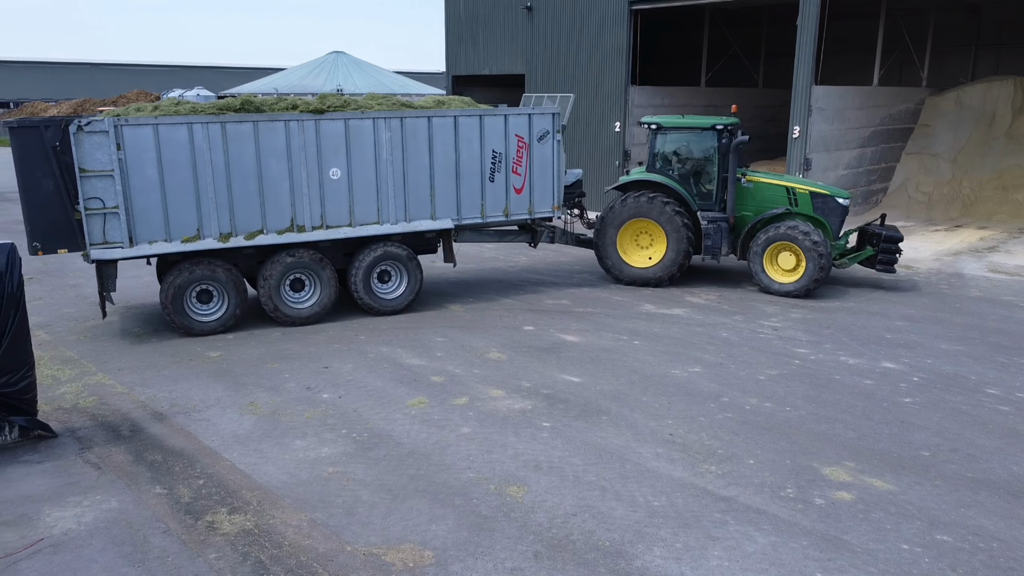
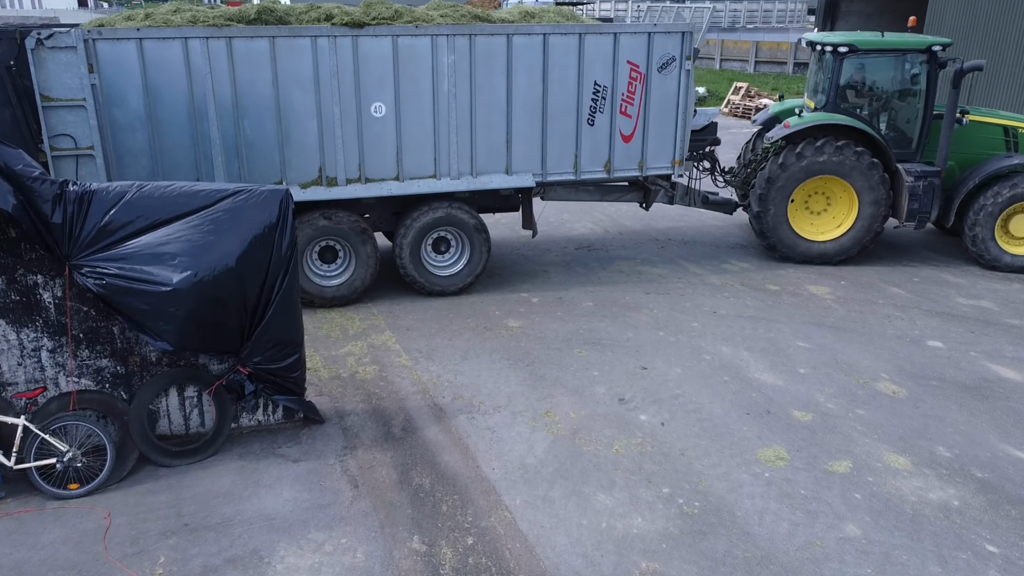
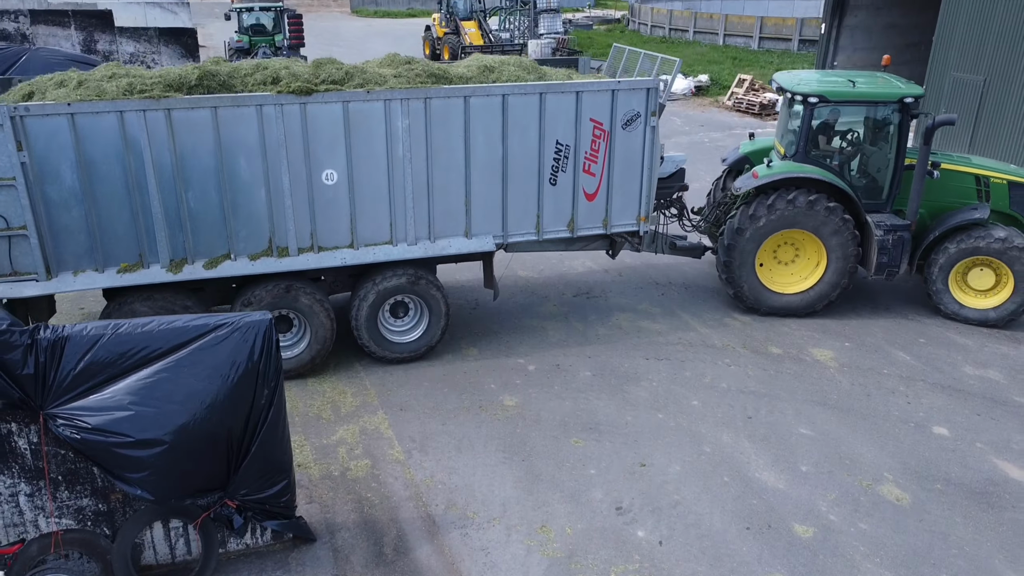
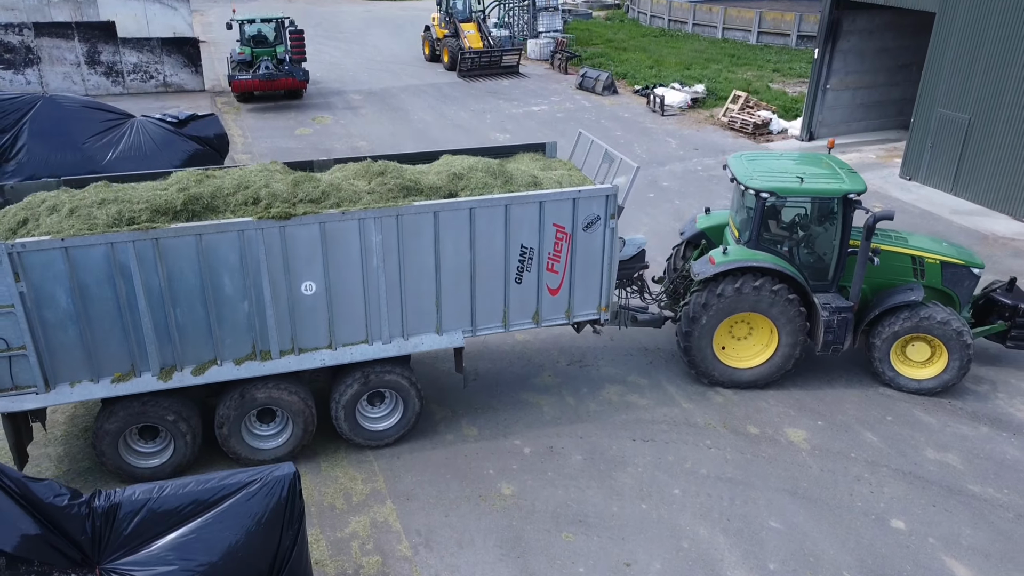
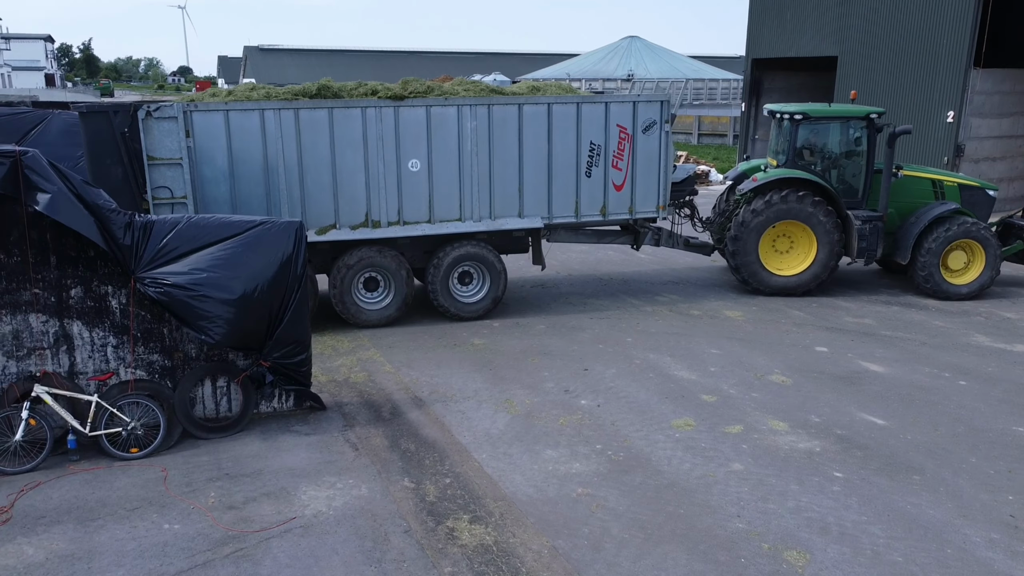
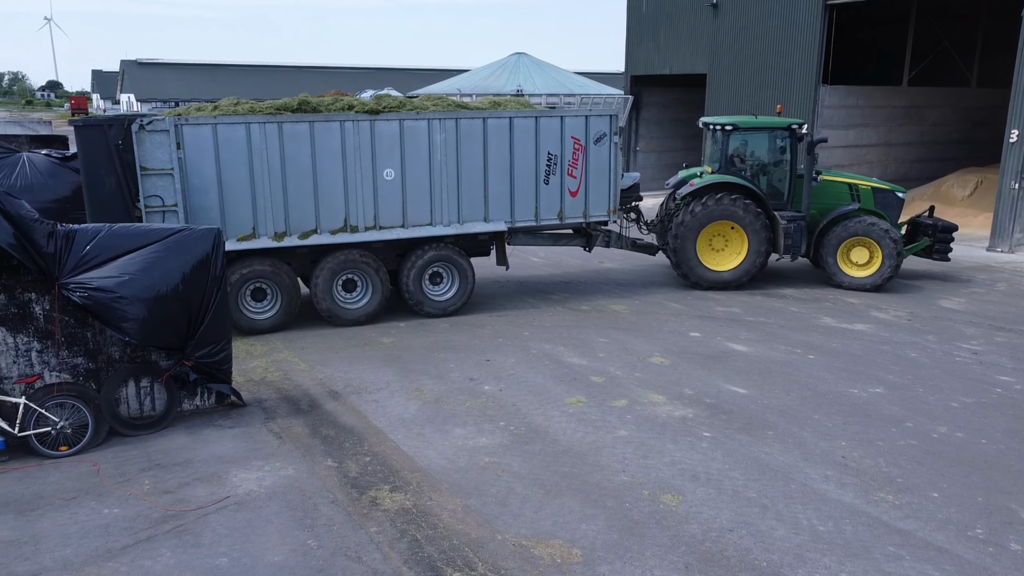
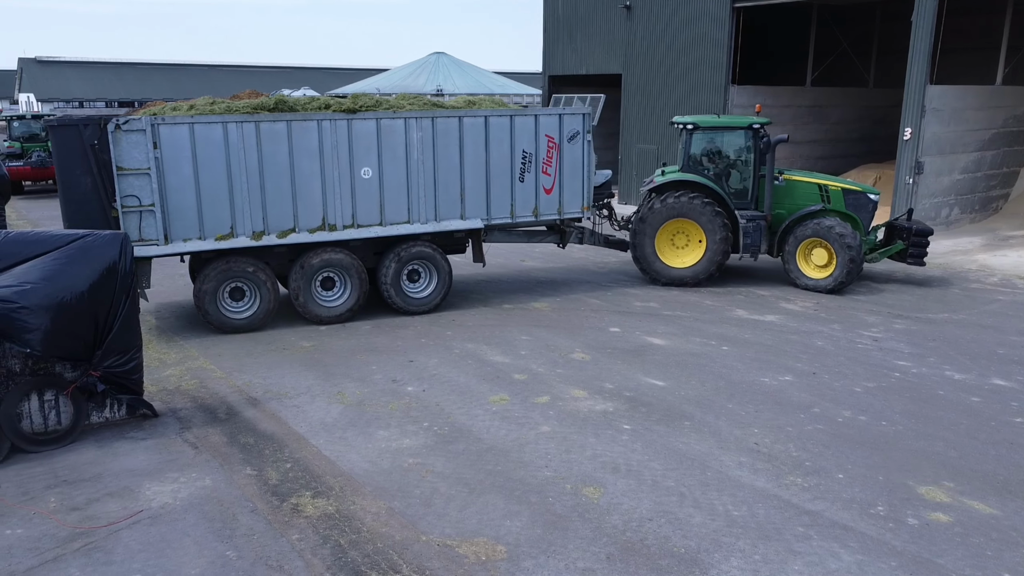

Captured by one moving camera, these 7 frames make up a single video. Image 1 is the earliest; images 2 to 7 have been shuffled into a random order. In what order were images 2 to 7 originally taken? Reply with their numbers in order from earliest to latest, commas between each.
7, 6, 5, 2, 3, 4
